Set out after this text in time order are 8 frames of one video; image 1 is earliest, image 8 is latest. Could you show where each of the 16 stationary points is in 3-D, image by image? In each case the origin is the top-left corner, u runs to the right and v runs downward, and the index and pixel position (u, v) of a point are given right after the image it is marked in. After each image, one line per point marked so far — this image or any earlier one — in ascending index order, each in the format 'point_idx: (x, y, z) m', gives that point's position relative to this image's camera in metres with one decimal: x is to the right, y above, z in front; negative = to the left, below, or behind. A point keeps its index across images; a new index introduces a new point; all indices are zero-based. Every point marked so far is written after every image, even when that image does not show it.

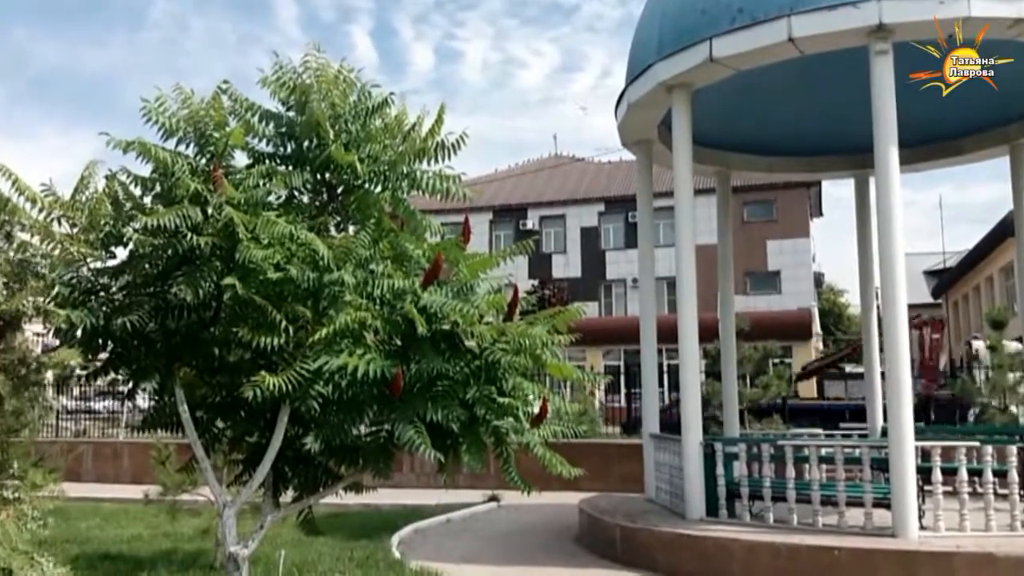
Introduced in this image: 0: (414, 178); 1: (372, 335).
0: (-0.7, +0.8, +6.4) m
1: (-0.9, -0.3, +6.0) m
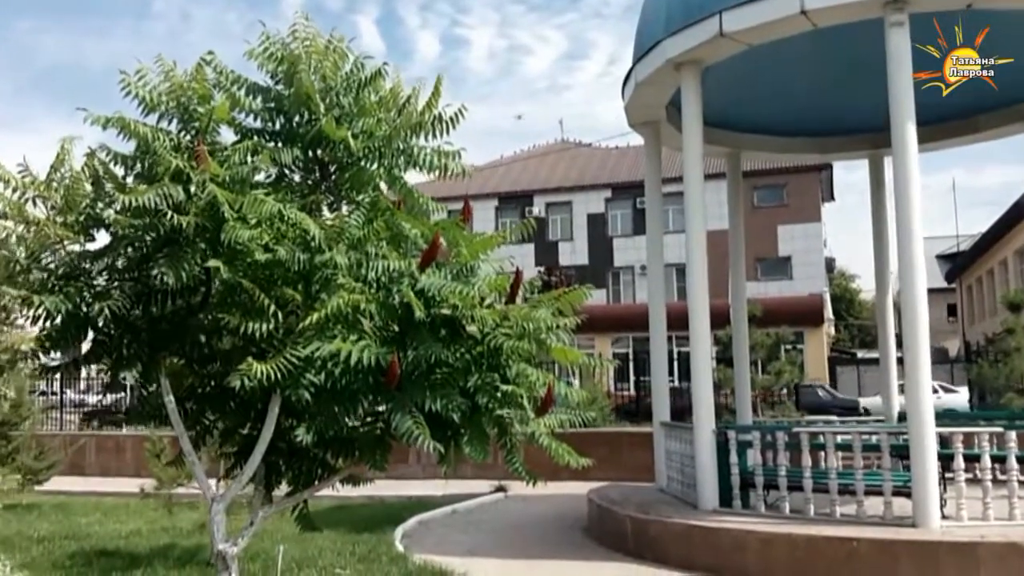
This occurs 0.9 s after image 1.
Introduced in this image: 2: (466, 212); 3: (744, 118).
0: (-0.7, +0.9, +6.1) m
1: (-0.9, -0.2, +5.7) m
2: (-0.3, +0.5, +6.4) m
3: (+3.2, +2.3, +12.9) m
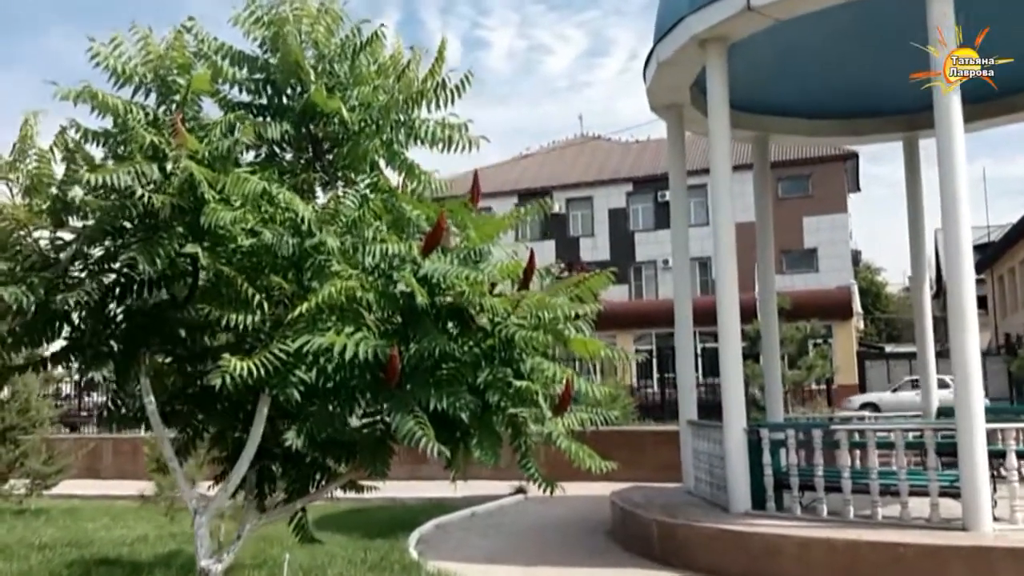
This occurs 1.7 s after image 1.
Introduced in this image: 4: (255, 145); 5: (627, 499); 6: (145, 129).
0: (-0.6, +0.9, +5.5) m
1: (-0.8, -0.1, +5.1) m
2: (-0.2, +0.6, +5.9) m
3: (+3.4, +2.4, +12.3) m
4: (-1.5, +0.8, +5.4) m
5: (+1.3, -2.3, +10.2) m
6: (-2.0, +0.9, +5.0) m
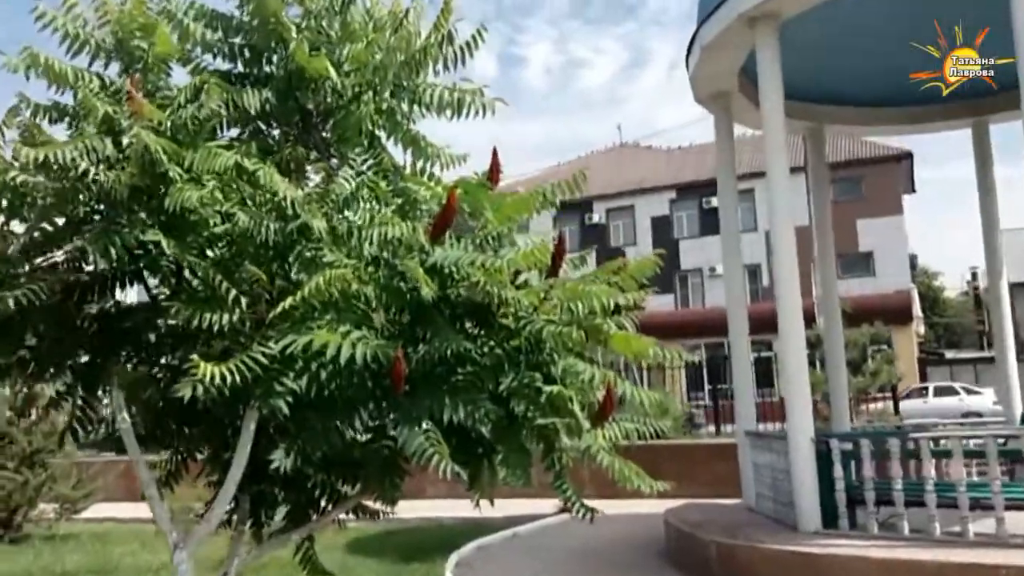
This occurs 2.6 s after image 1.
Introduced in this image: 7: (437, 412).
0: (-0.5, +1.0, +4.7) m
1: (-0.7, -0.1, +4.3) m
2: (-0.1, +0.6, +5.0) m
3: (+3.8, +2.5, +11.3) m
4: (-1.4, +0.8, +4.6) m
5: (+1.7, -2.3, +9.2) m
6: (-1.9, +0.9, +4.3) m
7: (-0.4, -0.6, +4.3) m
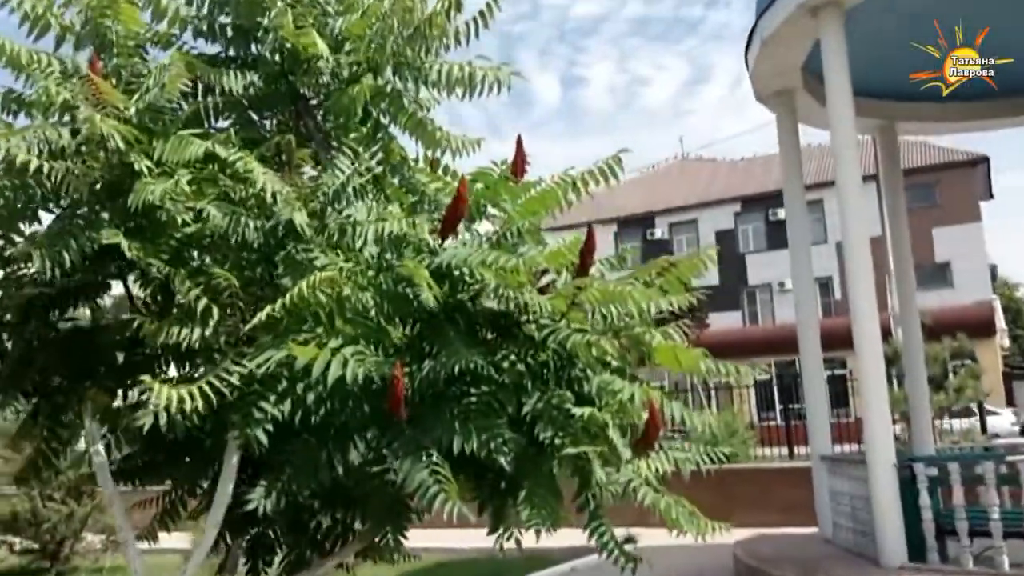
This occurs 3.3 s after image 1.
0: (-0.4, +1.0, +4.1) m
1: (-0.6, -0.1, +3.7) m
2: (0.0, +0.6, +4.4) m
3: (+4.3, +2.4, +10.4) m
4: (-1.3, +0.8, +4.1) m
5: (+2.1, -2.4, +8.3) m
6: (-1.8, +0.8, +3.8) m
7: (-0.3, -0.6, +3.6) m
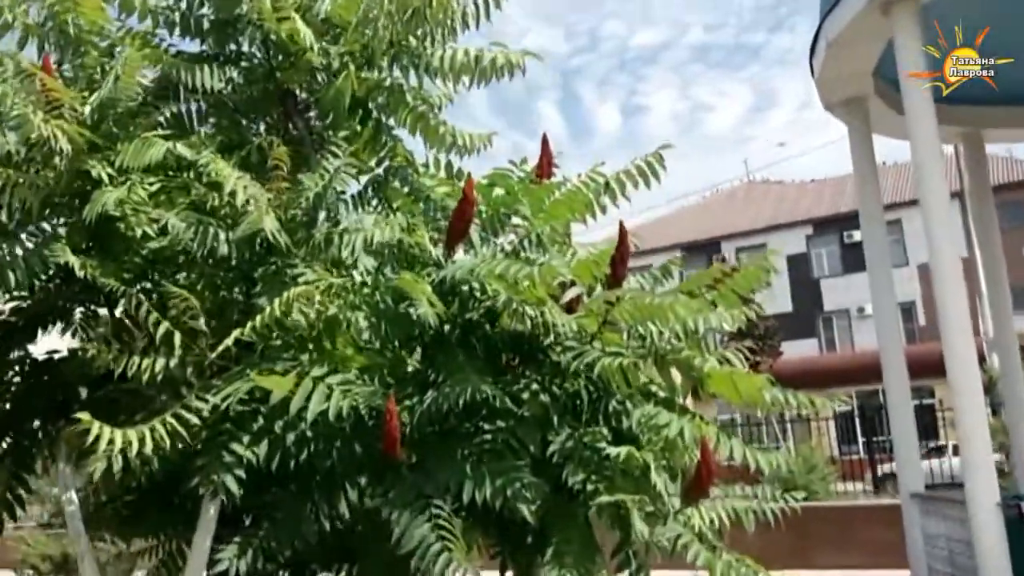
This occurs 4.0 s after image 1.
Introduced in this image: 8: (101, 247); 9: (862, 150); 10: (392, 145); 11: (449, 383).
0: (-0.3, +0.9, +3.5) m
1: (-0.5, -0.2, +3.1) m
2: (+0.1, +0.5, +3.8) m
3: (+4.8, +2.2, +9.5) m
4: (-1.2, +0.7, +3.6) m
5: (+2.6, -2.5, +7.5) m
6: (-1.8, +0.7, +3.3) m
7: (-0.2, -0.7, +3.0) m
8: (-1.4, +0.2, +3.2) m
9: (+3.3, +1.5, +8.8) m
10: (-0.5, +0.6, +3.6) m
11: (-0.2, -0.3, +3.0) m
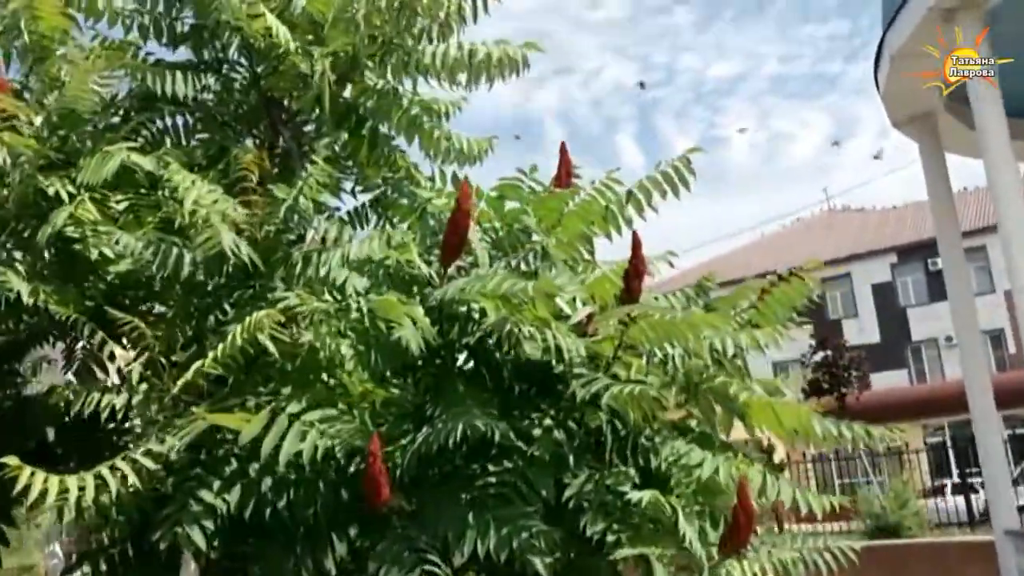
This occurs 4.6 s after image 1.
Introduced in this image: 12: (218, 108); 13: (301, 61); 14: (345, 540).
0: (-0.3, +0.8, +3.2) m
1: (-0.5, -0.2, +2.8) m
2: (+0.2, +0.4, +3.4) m
3: (+5.3, +2.0, +8.8) m
4: (-1.2, +0.6, +3.3) m
5: (+3.0, -2.7, +6.8) m
6: (-1.8, +0.6, +3.1) m
7: (-0.2, -0.7, +2.6) m
8: (-1.4, +0.1, +2.9) m
9: (+3.7, +1.3, +8.2) m
10: (-0.5, +0.5, +3.3) m
11: (-0.2, -0.4, +2.6) m
12: (-1.0, +0.7, +3.3) m
13: (-0.7, +0.8, +3.2) m
14: (-0.5, -0.7, +2.7) m
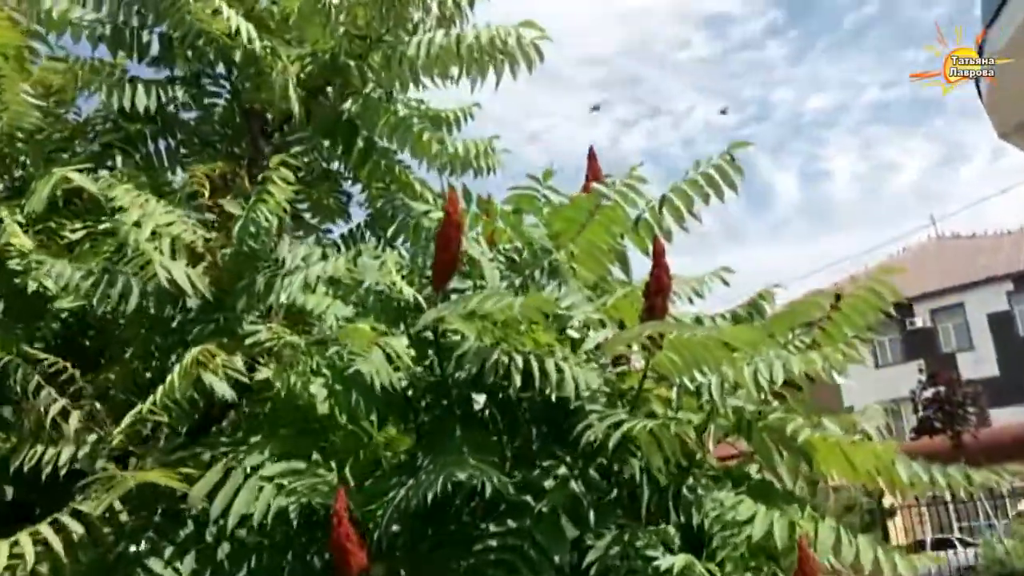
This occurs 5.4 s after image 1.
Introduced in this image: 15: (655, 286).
0: (-0.3, +0.7, +2.8) m
1: (-0.5, -0.3, +2.4) m
2: (+0.2, +0.4, +3.0) m
3: (+5.8, +1.9, +7.9) m
4: (-1.1, +0.5, +3.0) m
5: (+3.5, -2.8, +5.8) m
6: (-1.7, +0.5, +2.9) m
7: (-0.2, -0.8, +2.2) m
8: (-1.4, -0.1, +2.6) m
9: (+4.2, +1.1, +7.4) m
10: (-0.4, +0.4, +2.9) m
11: (-0.2, -0.4, +2.2) m
12: (-1.0, +0.5, +3.0) m
13: (-0.7, +0.7, +2.8) m
14: (-0.5, -0.8, +2.3) m
15: (+0.4, 0.0, +2.3) m
